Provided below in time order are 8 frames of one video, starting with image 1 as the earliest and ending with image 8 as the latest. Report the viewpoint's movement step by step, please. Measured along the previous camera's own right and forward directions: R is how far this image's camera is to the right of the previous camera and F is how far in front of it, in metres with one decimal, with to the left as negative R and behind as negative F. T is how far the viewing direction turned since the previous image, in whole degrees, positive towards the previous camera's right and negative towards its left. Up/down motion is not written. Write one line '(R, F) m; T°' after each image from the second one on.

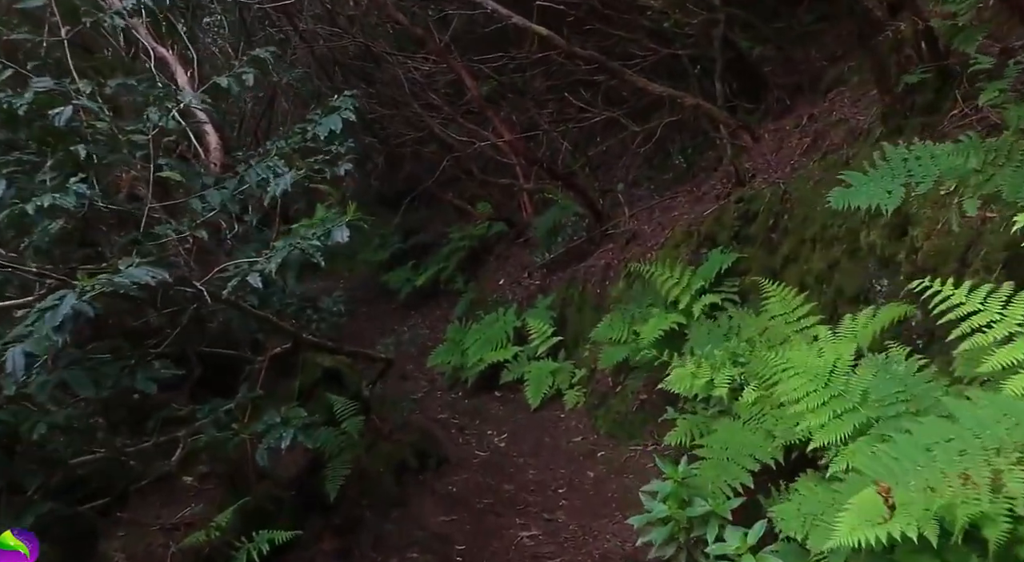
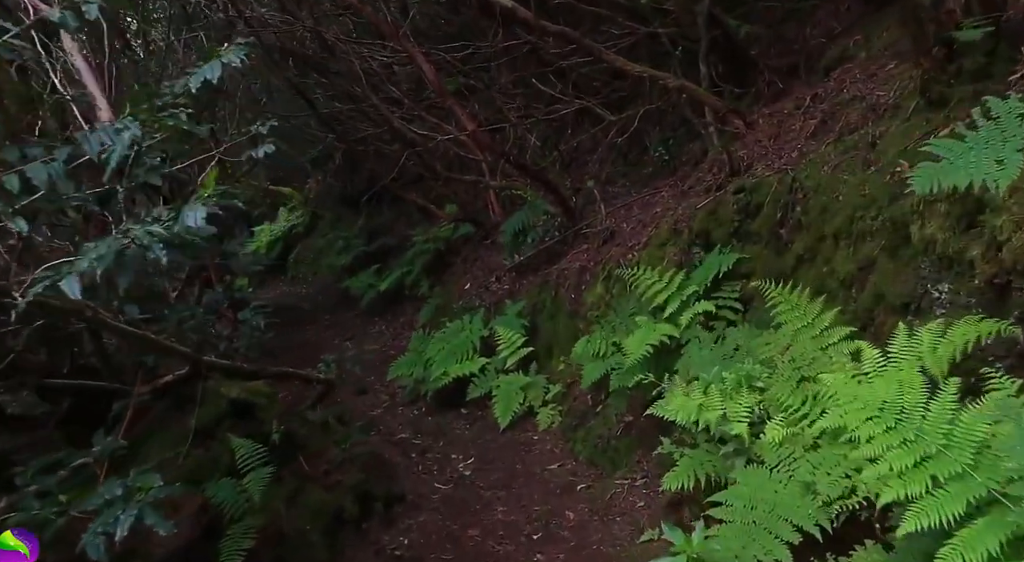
(0.0, +1.0) m; +2°
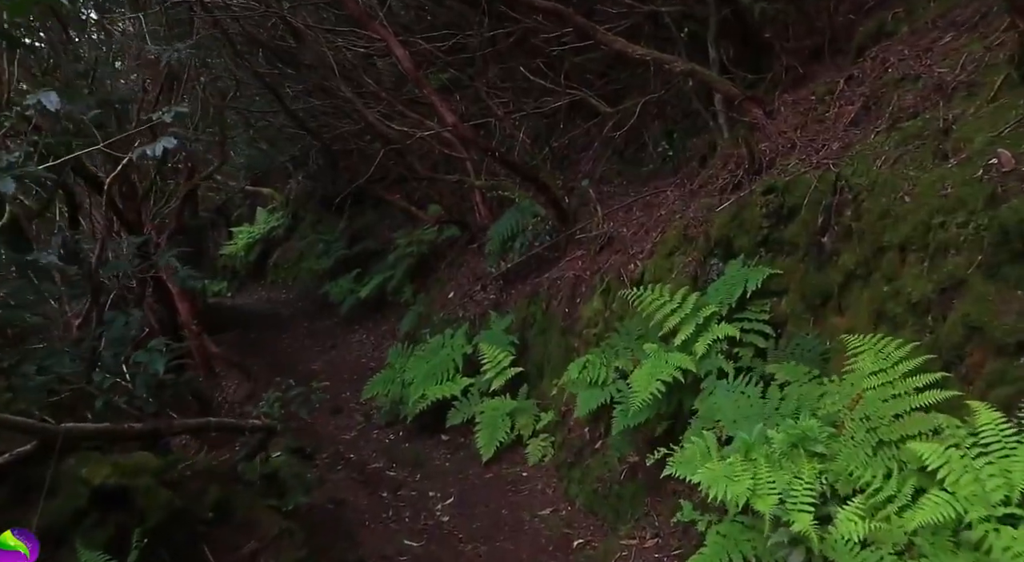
(0.0, +1.0) m; +1°
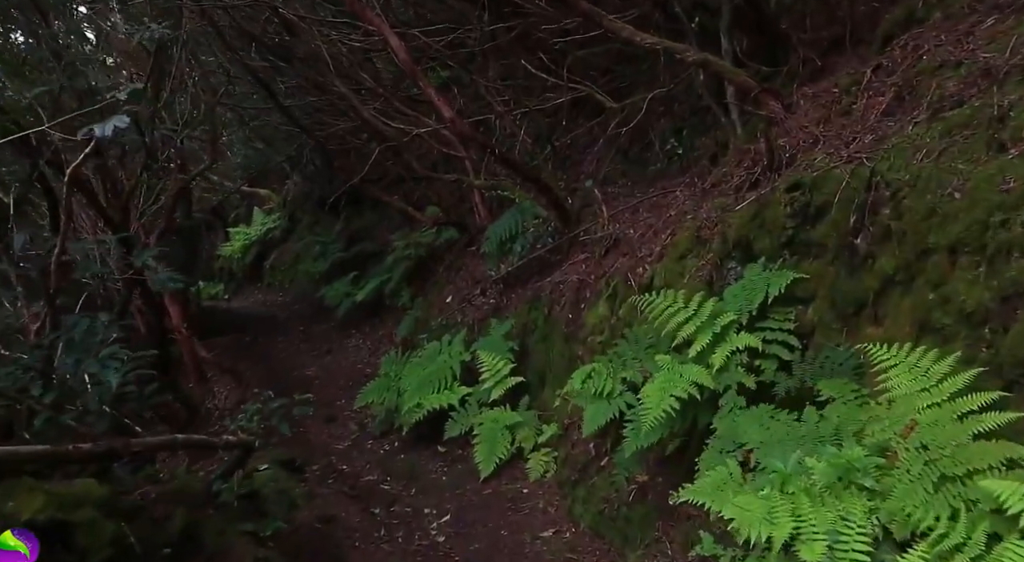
(0.0, +0.4) m; 0°
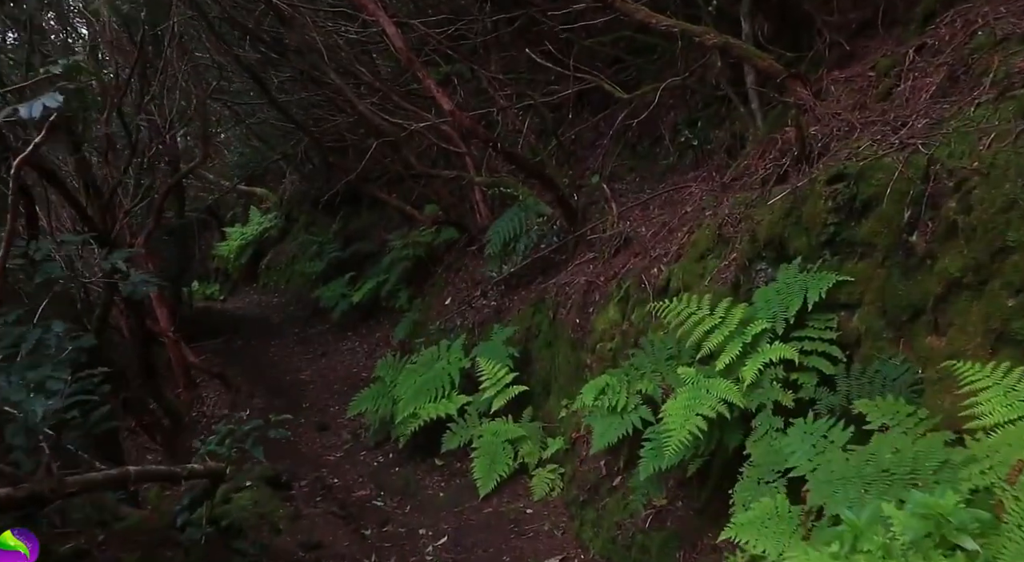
(0.0, +0.5) m; 0°
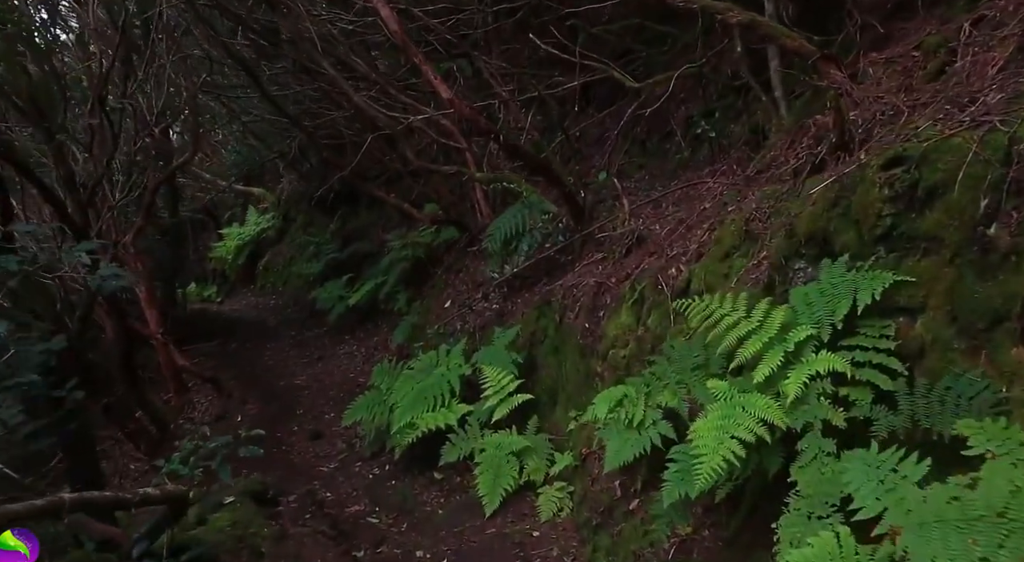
(0.0, +0.5) m; 0°
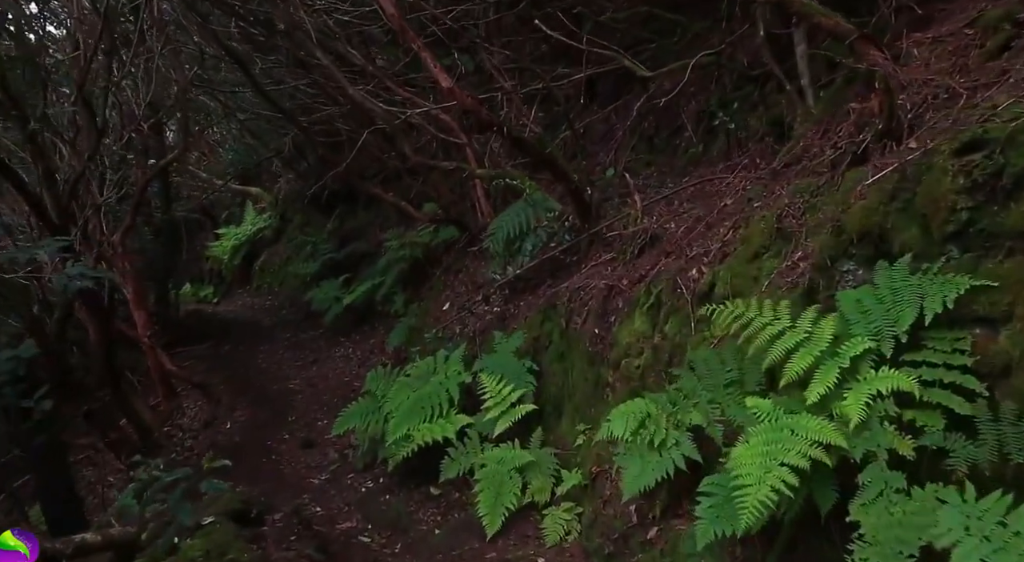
(0.0, +0.5) m; 0°
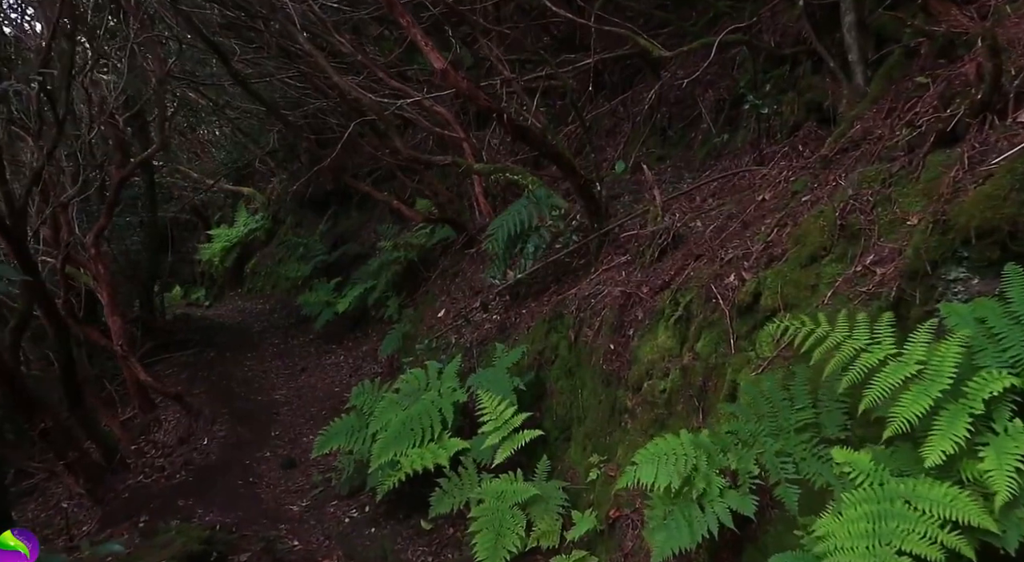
(0.0, +0.8) m; 0°
